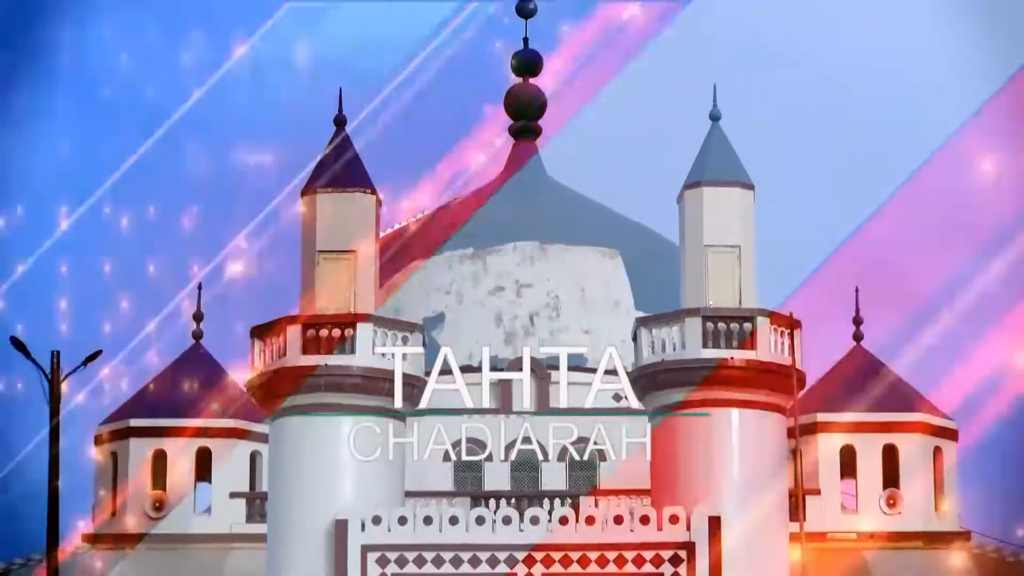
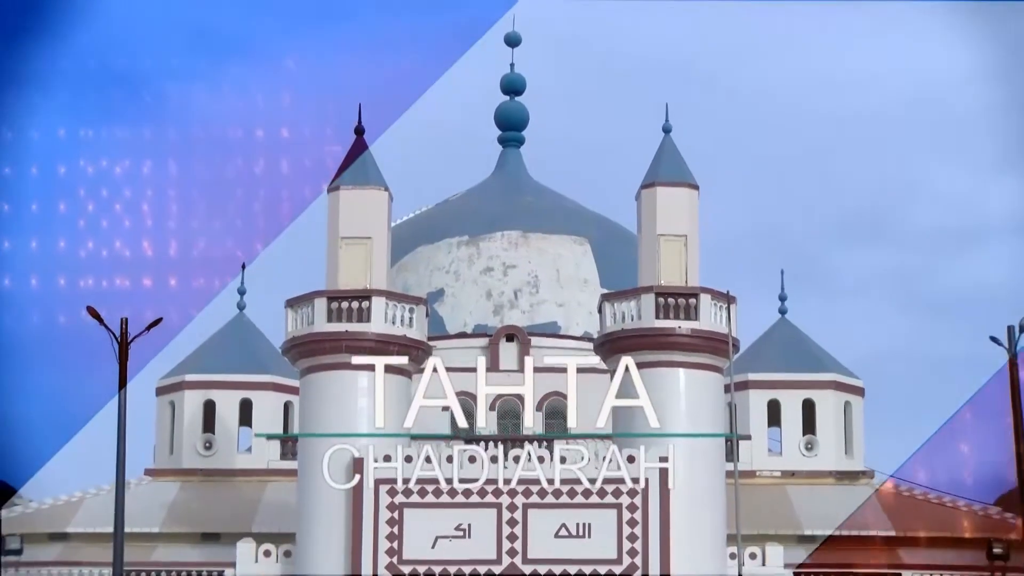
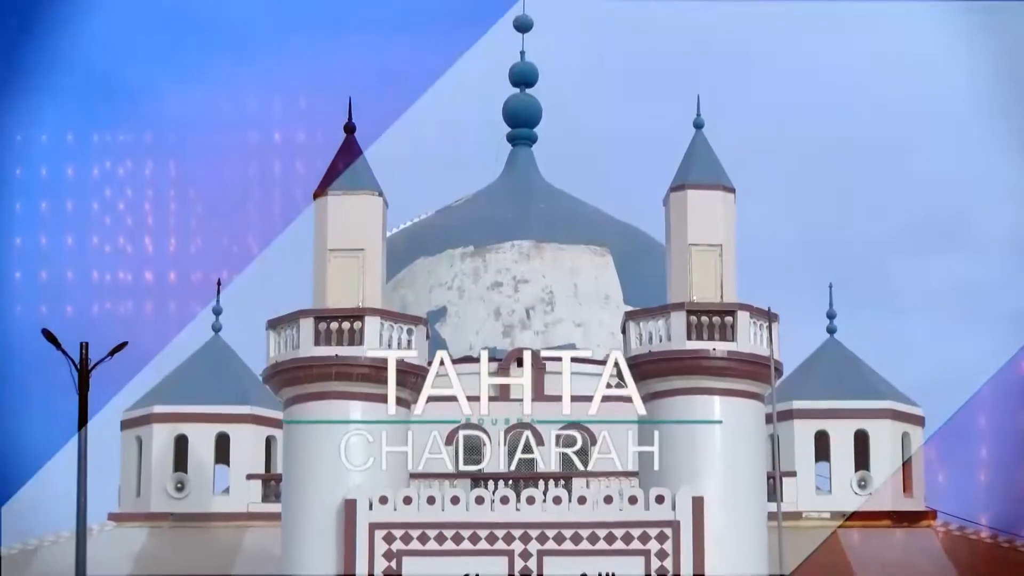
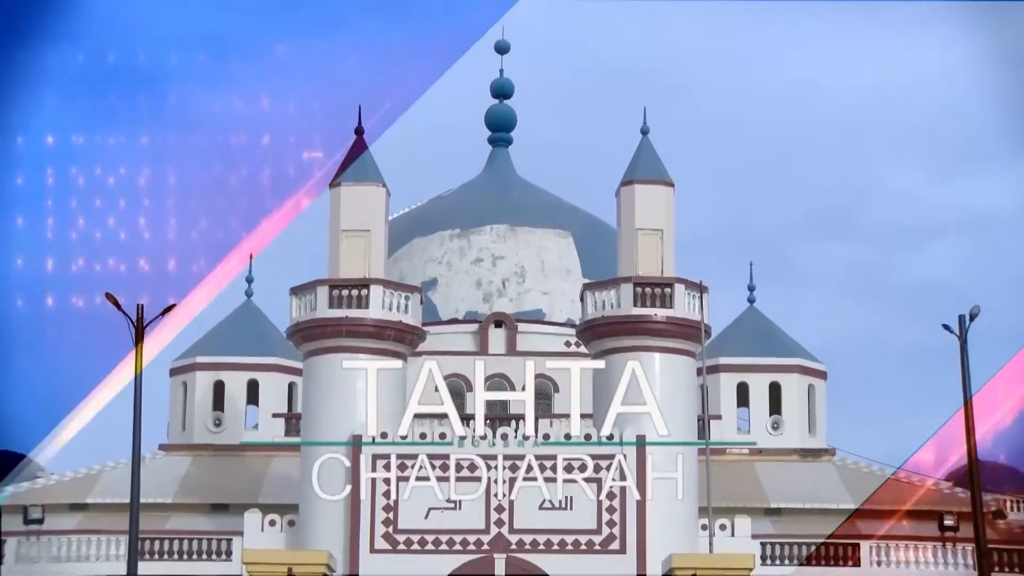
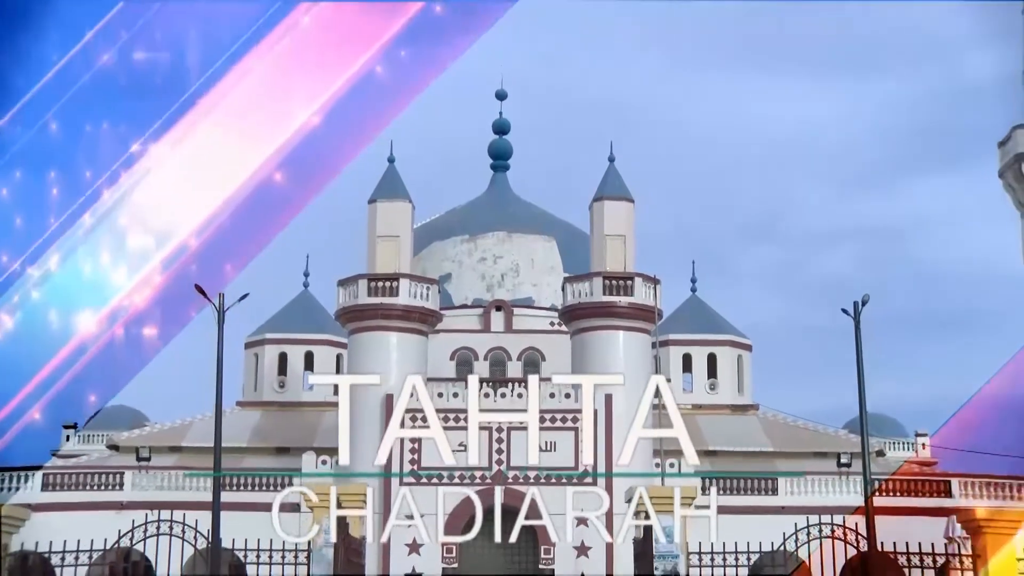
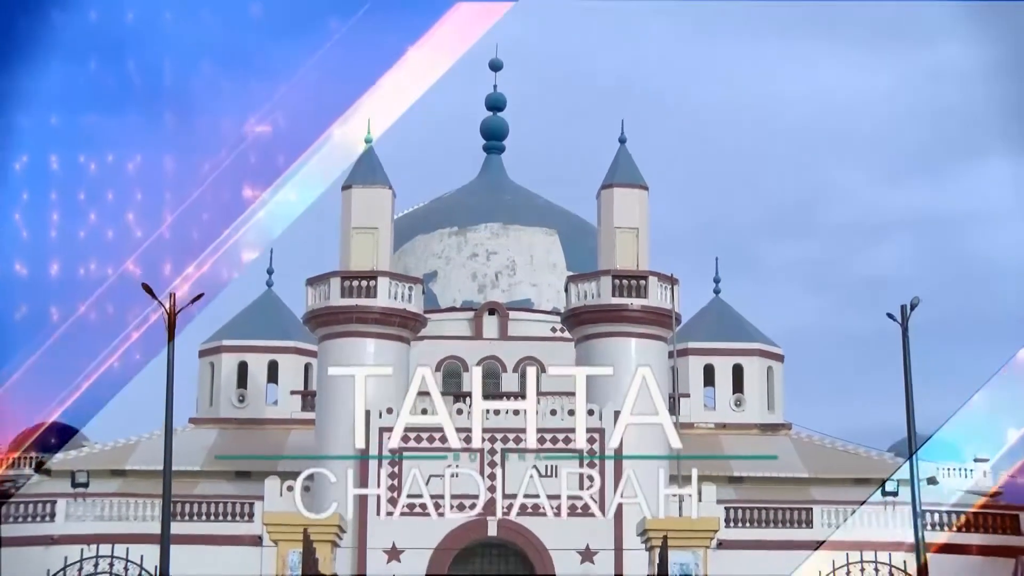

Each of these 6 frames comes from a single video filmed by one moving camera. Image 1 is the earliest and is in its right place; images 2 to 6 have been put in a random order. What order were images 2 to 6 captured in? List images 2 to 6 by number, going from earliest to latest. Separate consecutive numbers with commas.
3, 2, 4, 6, 5
